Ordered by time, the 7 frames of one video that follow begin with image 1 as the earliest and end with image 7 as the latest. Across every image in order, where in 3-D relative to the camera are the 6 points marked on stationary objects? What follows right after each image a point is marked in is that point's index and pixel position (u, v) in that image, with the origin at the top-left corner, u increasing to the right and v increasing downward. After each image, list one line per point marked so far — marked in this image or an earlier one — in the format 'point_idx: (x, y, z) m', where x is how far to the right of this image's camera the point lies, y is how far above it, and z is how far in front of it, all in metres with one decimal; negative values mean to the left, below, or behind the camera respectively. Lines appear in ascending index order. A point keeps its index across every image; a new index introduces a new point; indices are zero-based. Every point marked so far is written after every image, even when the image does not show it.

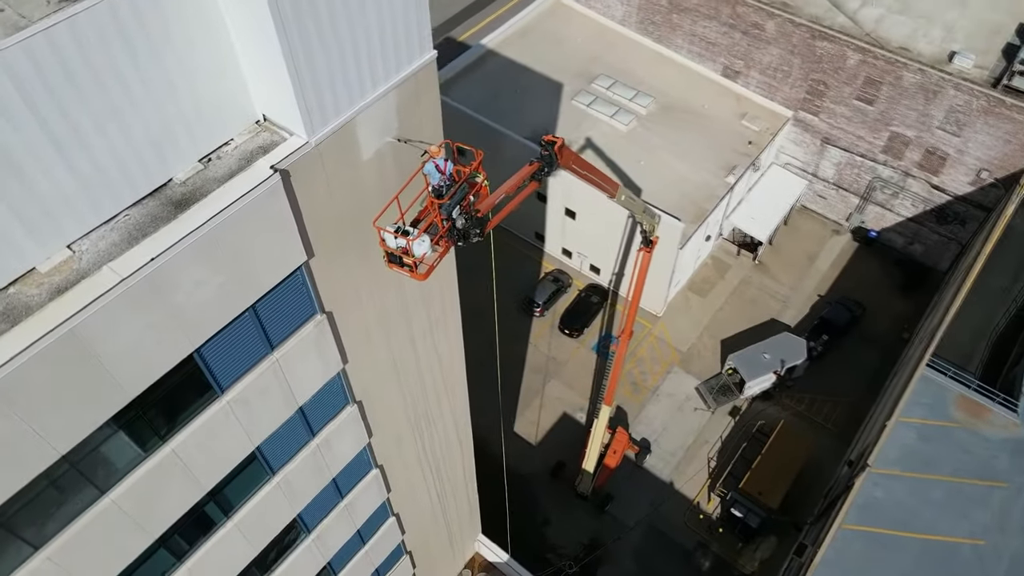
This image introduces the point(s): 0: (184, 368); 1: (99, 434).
0: (-4.4, -1.1, +9.7) m
1: (-5.2, -1.8, +9.0) m
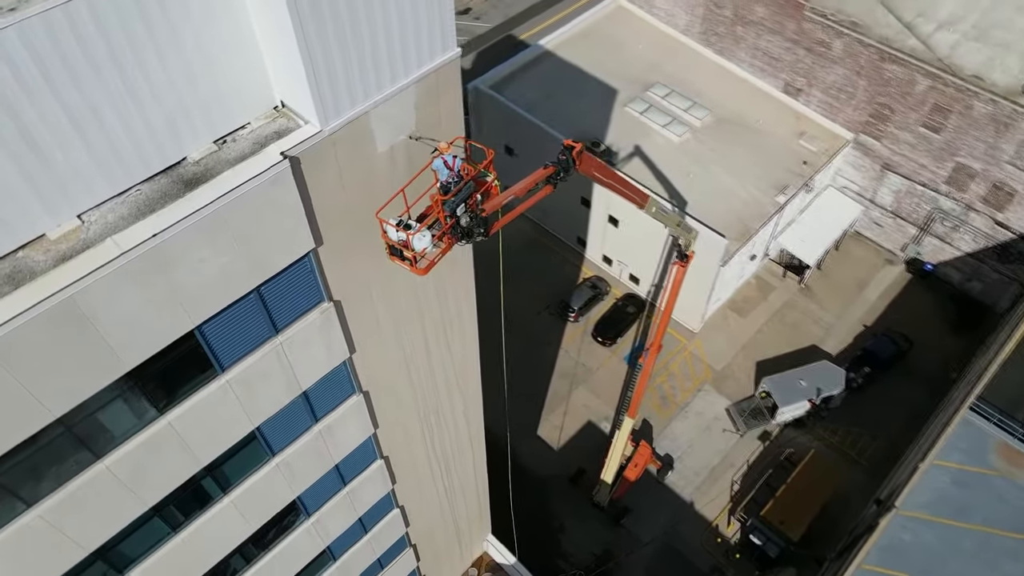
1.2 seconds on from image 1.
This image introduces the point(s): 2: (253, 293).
0: (-4.4, -0.7, +9.8) m
1: (-5.3, -1.4, +9.3) m
2: (-3.6, -0.1, +10.1) m
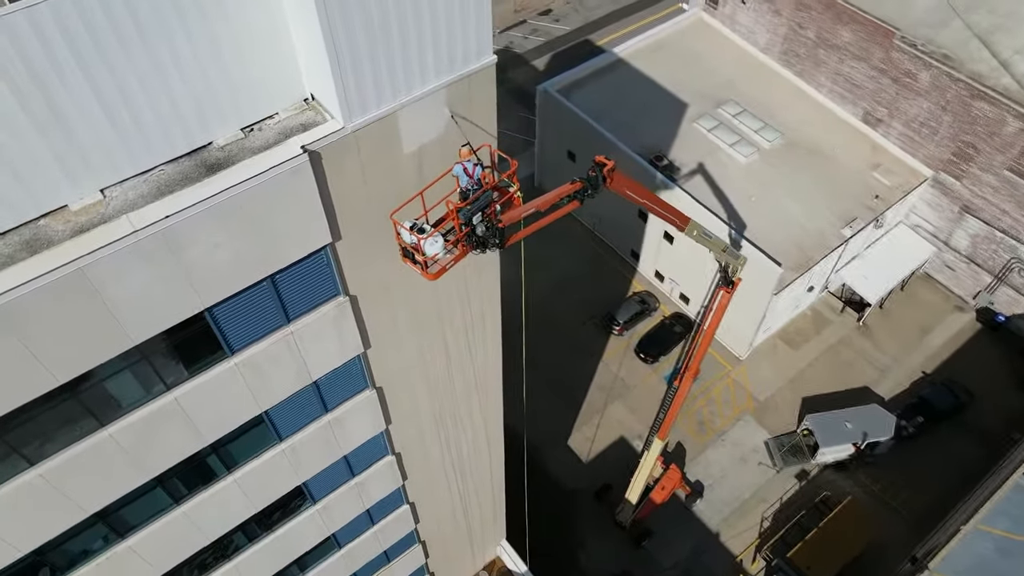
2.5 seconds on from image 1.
0: (-4.4, -0.5, +10.0) m
1: (-5.4, -1.1, +9.5) m
2: (-3.5, +0.1, +10.2) m
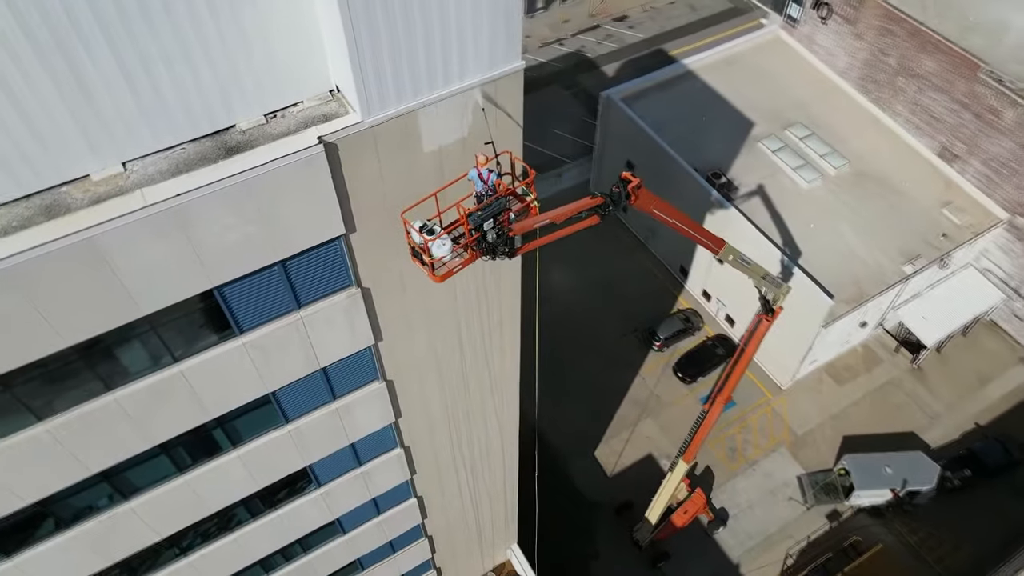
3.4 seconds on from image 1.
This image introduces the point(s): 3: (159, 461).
0: (-4.3, -0.2, +10.2) m
1: (-5.4, -0.6, +9.8) m
2: (-3.4, +0.3, +10.4) m
3: (-5.9, -2.9, +12.1) m
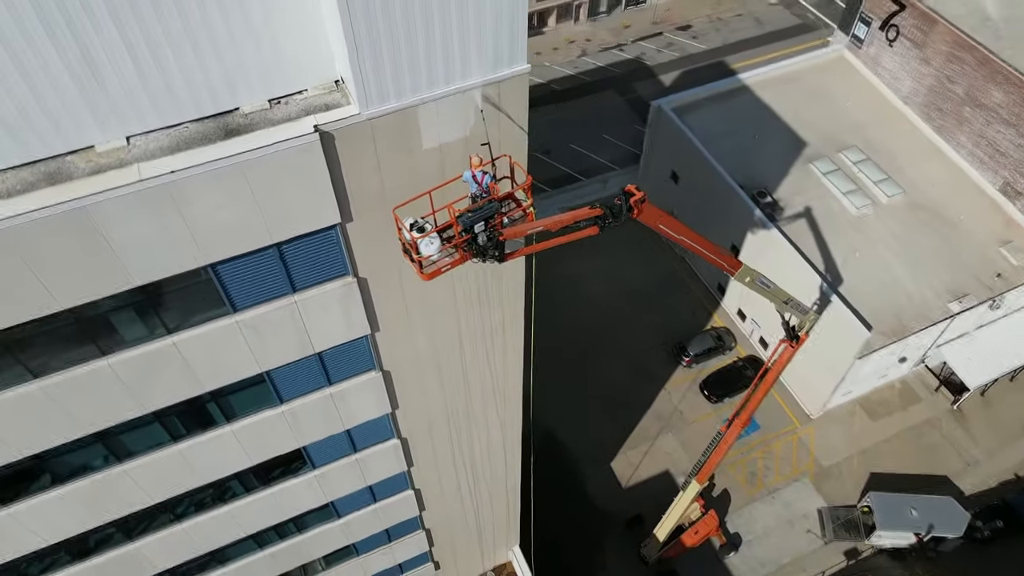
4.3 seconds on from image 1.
0: (-4.5, +0.2, +10.5) m
1: (-5.6, -0.2, +10.1) m
2: (-3.5, +0.6, +10.6) m
3: (-6.2, -2.4, +12.5) m
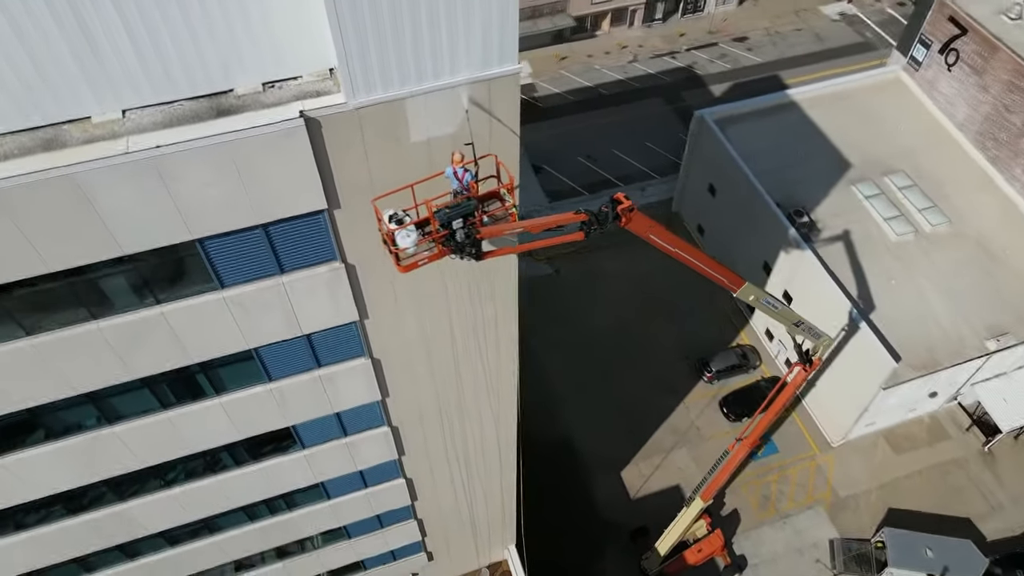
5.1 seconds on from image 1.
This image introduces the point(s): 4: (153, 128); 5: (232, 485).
0: (-4.8, +0.6, +10.8) m
1: (-6.0, +0.3, +10.5) m
2: (-3.8, +0.9, +10.8) m
3: (-6.6, -1.9, +12.9) m
4: (-4.8, +2.1, +9.6) m
5: (-6.3, -4.4, +16.2) m
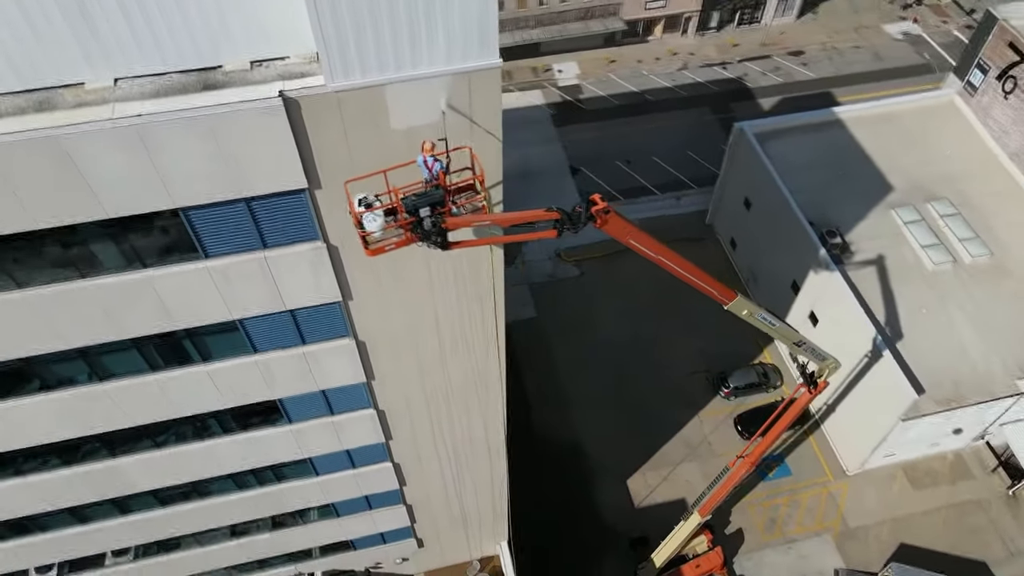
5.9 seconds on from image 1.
0: (-5.2, +1.1, +11.2) m
1: (-6.4, +0.9, +11.0) m
2: (-4.1, +1.3, +11.1) m
3: (-7.0, -1.2, +13.4) m
4: (-5.1, +2.6, +10.0) m
5: (-6.7, -3.8, +16.7) m
